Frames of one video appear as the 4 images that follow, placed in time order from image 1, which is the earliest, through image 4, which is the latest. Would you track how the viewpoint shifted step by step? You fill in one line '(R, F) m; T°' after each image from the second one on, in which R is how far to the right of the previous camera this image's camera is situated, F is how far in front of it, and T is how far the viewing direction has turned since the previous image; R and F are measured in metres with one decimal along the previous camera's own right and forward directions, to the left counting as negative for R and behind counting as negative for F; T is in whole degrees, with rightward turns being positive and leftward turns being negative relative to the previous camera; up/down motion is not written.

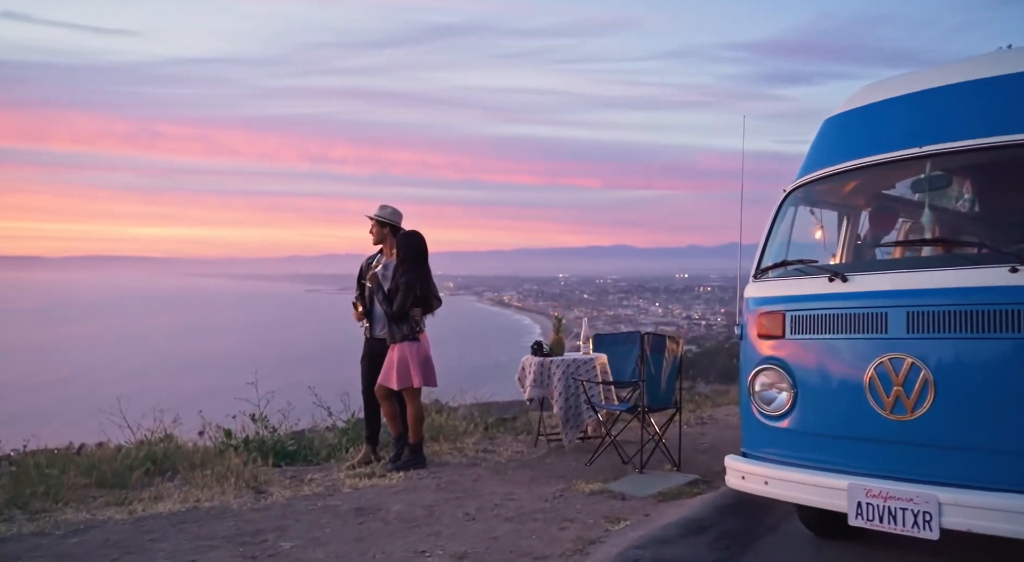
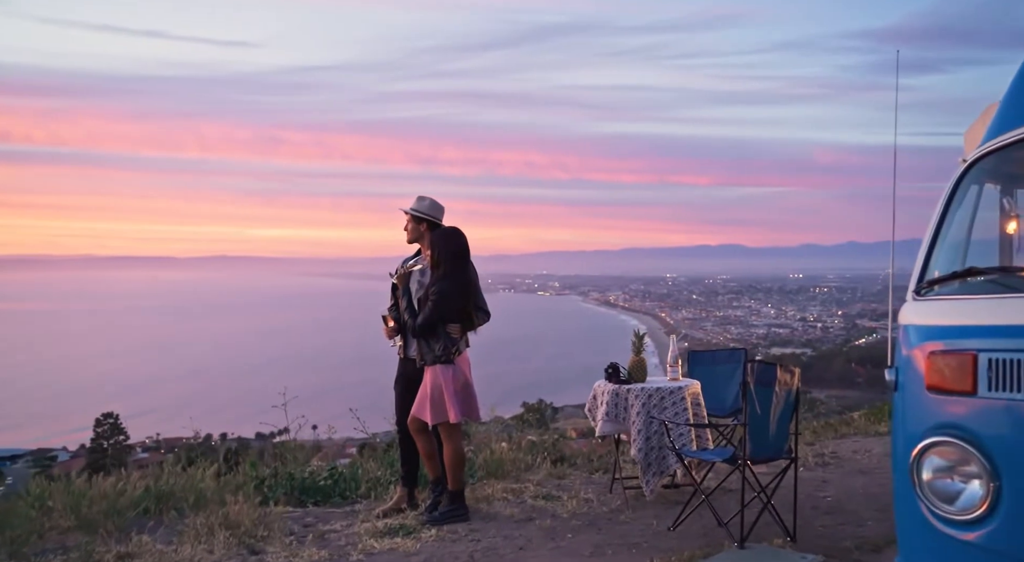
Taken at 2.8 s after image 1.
(+0.3, +1.5) m; -7°
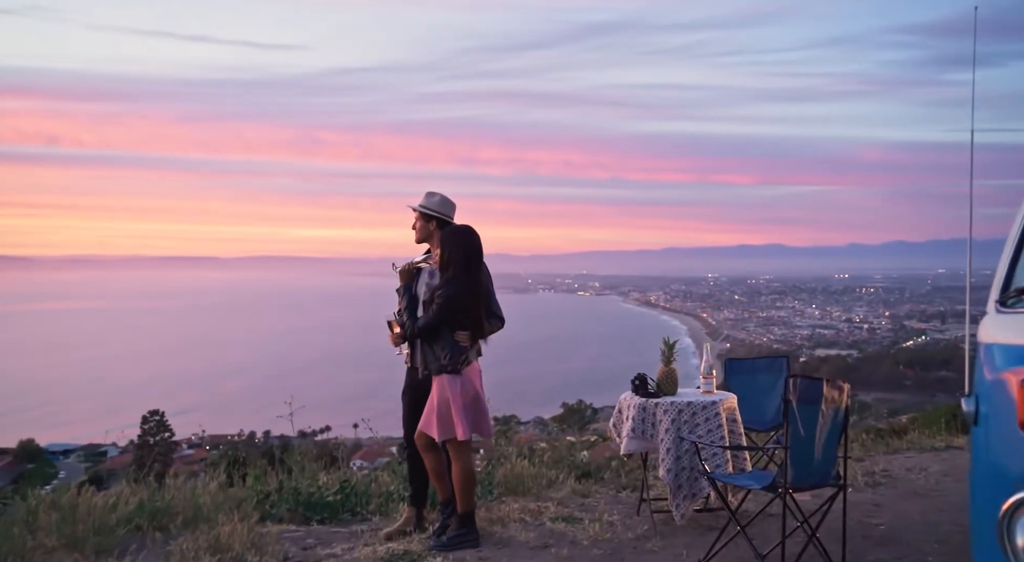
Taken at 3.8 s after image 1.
(+0.2, +0.5) m; -3°
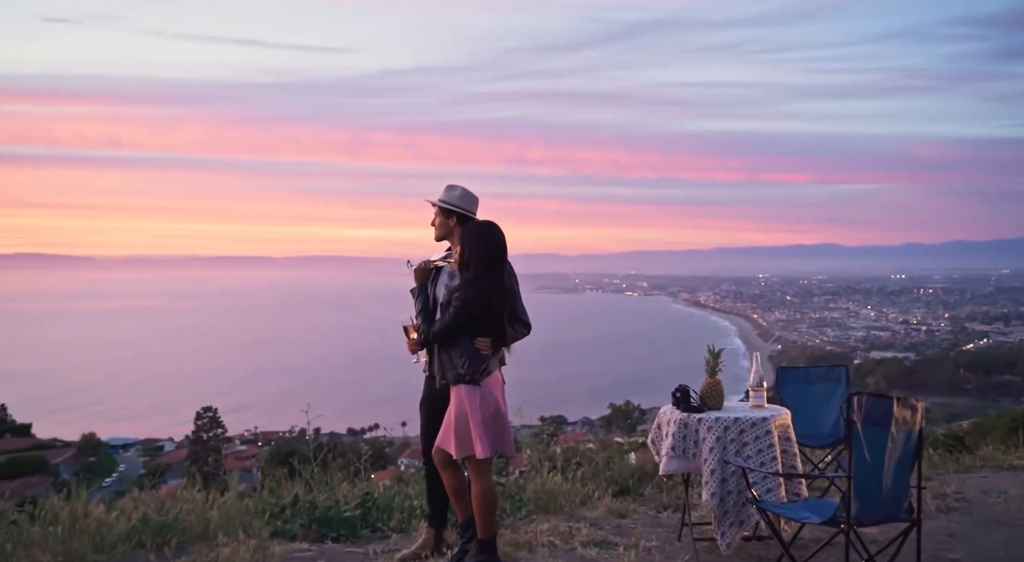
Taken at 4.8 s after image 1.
(+0.1, +0.5) m; -3°
